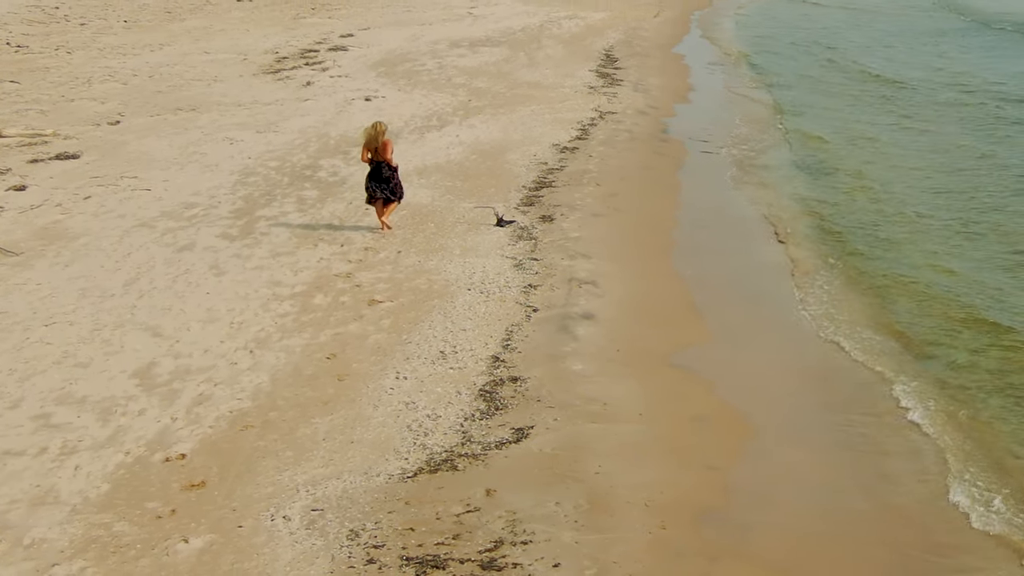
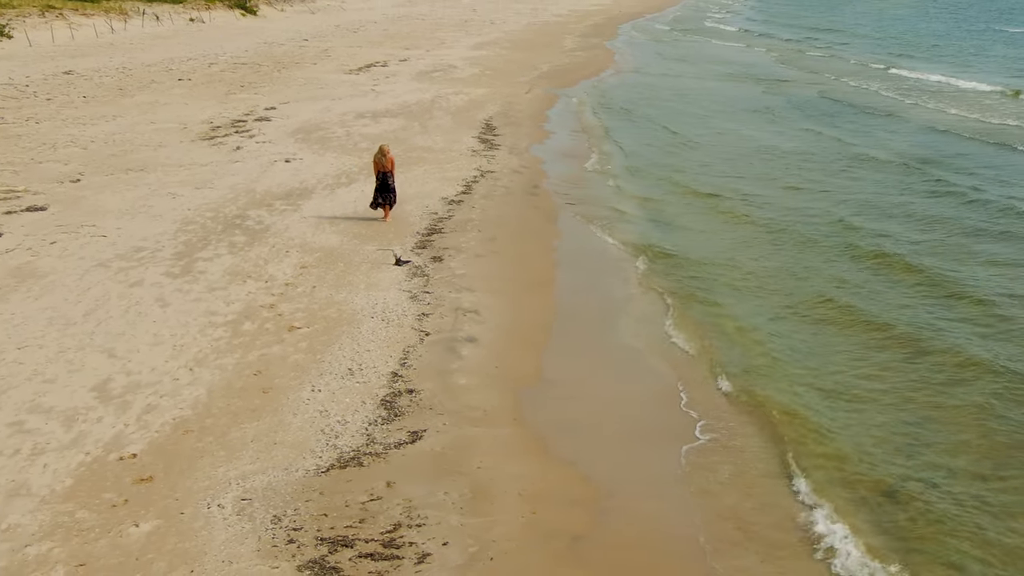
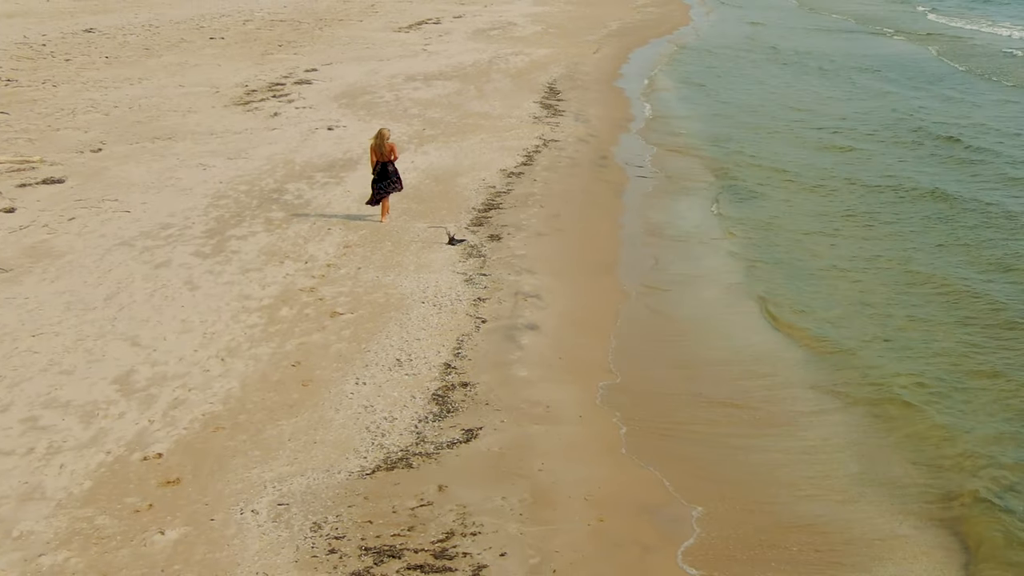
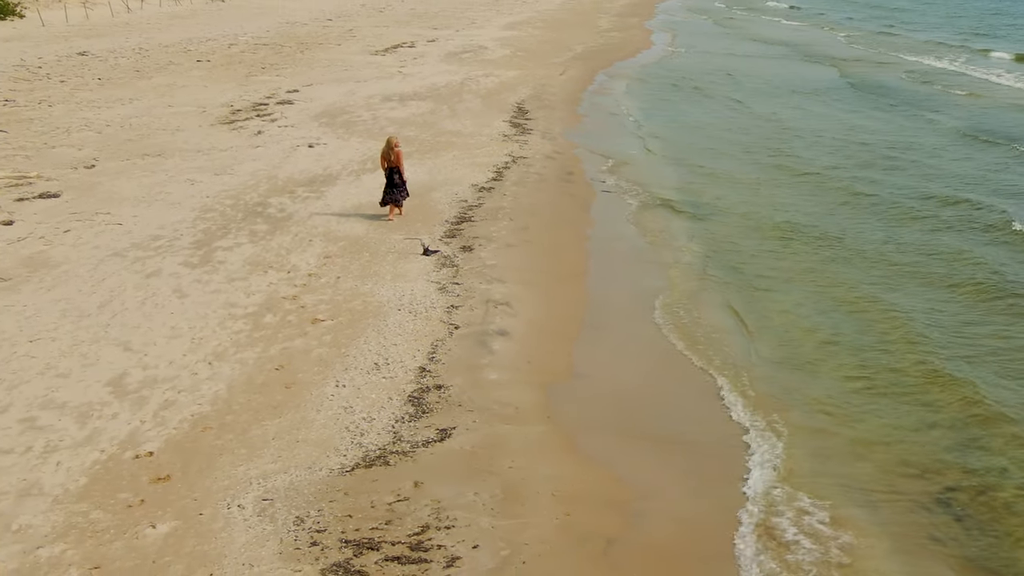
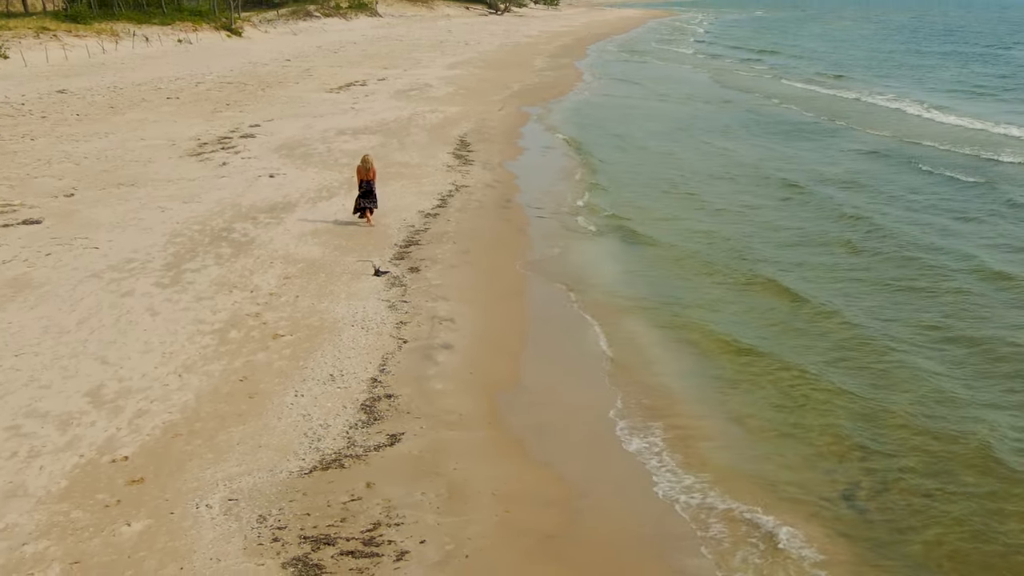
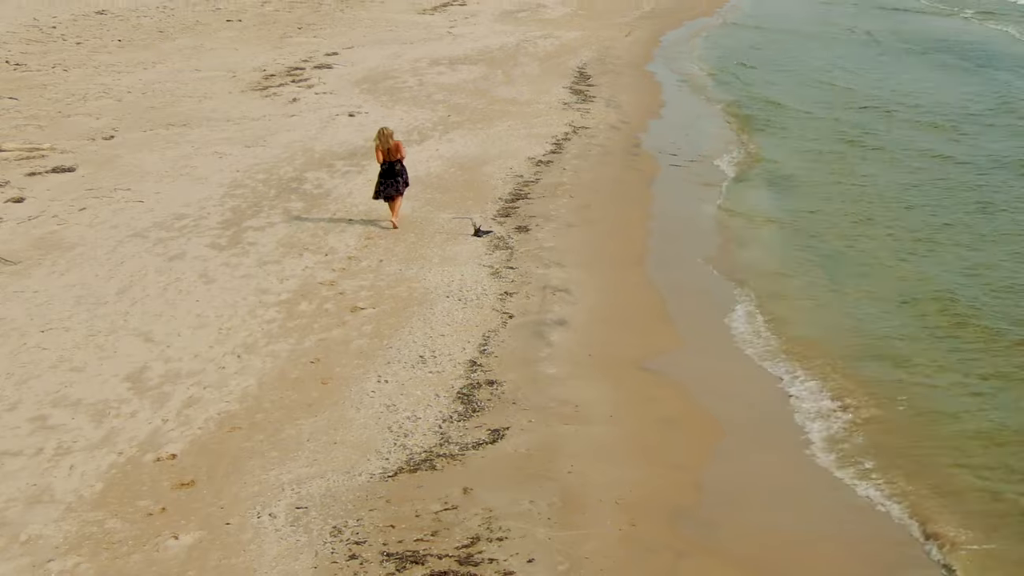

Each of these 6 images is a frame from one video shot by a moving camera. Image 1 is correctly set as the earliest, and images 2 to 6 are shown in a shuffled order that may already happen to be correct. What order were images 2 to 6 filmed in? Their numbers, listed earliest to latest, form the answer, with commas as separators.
6, 3, 4, 2, 5
